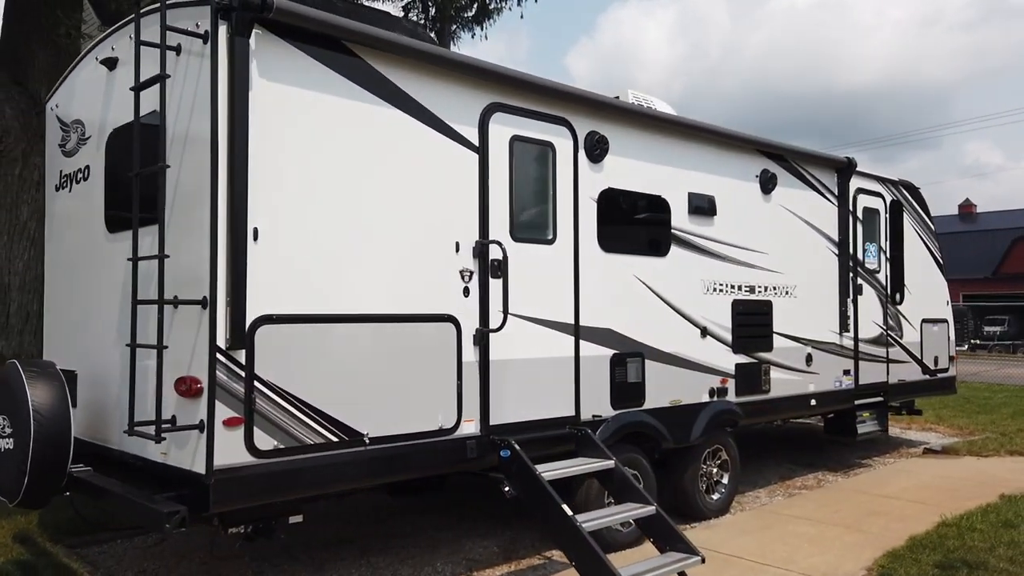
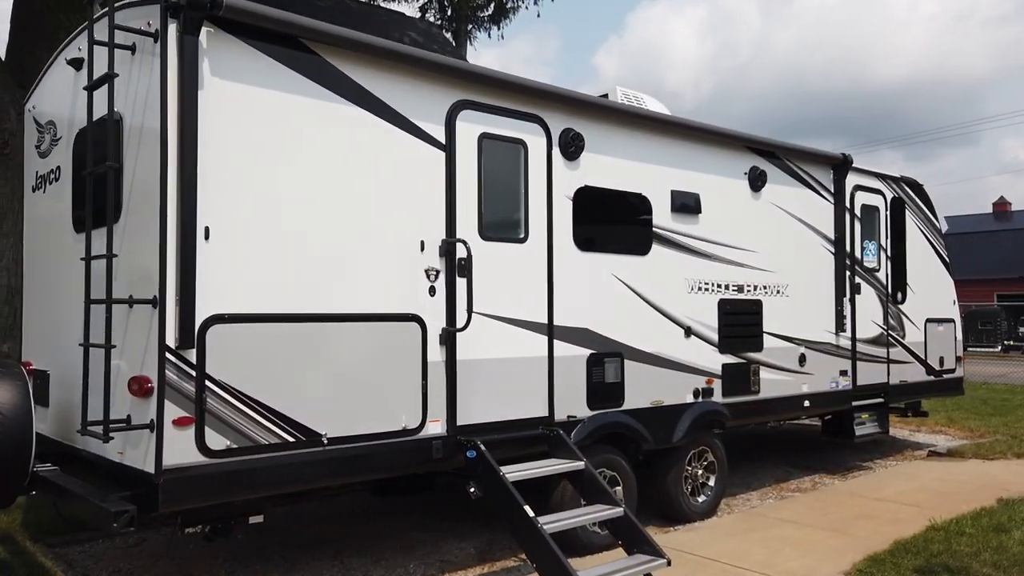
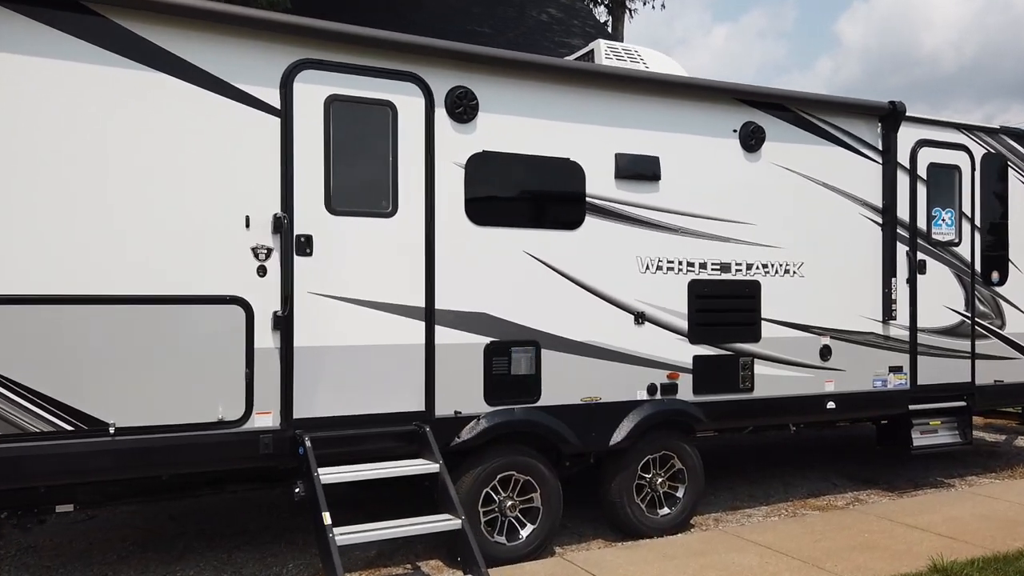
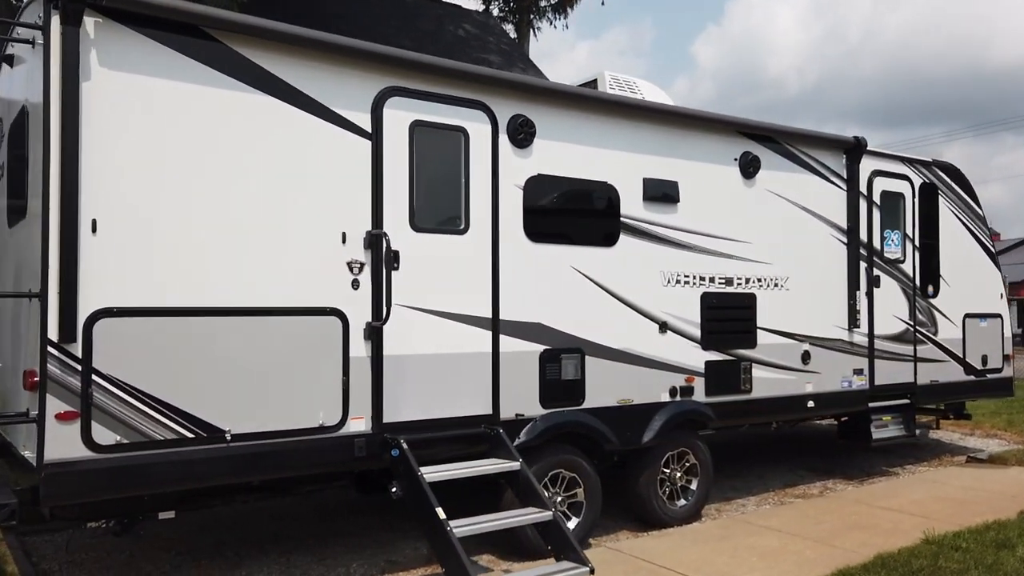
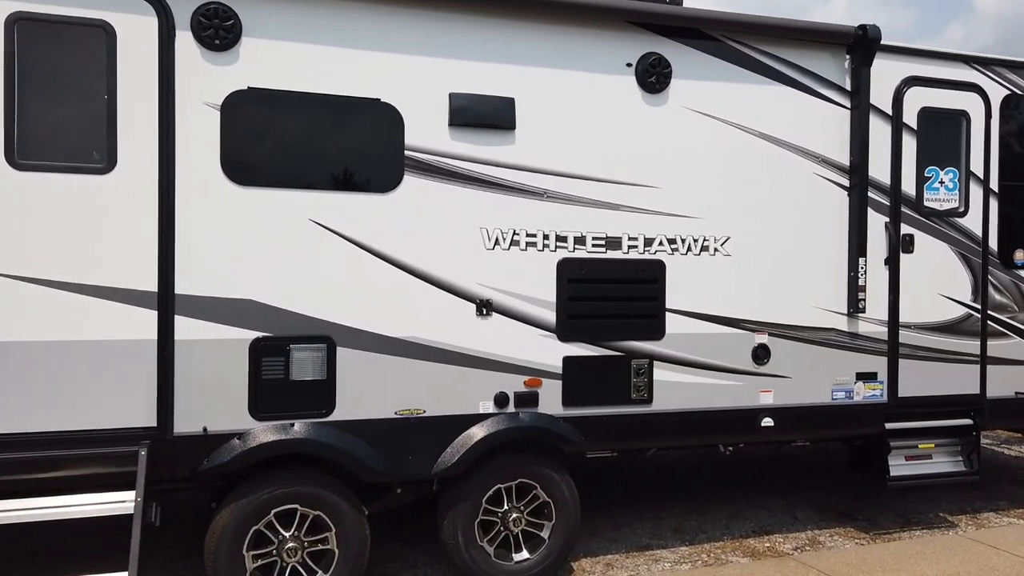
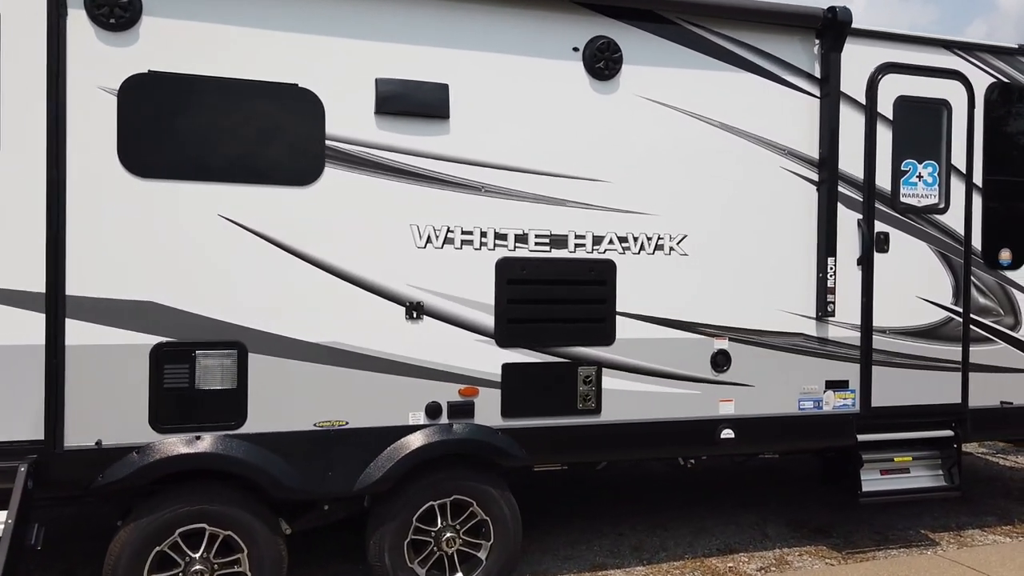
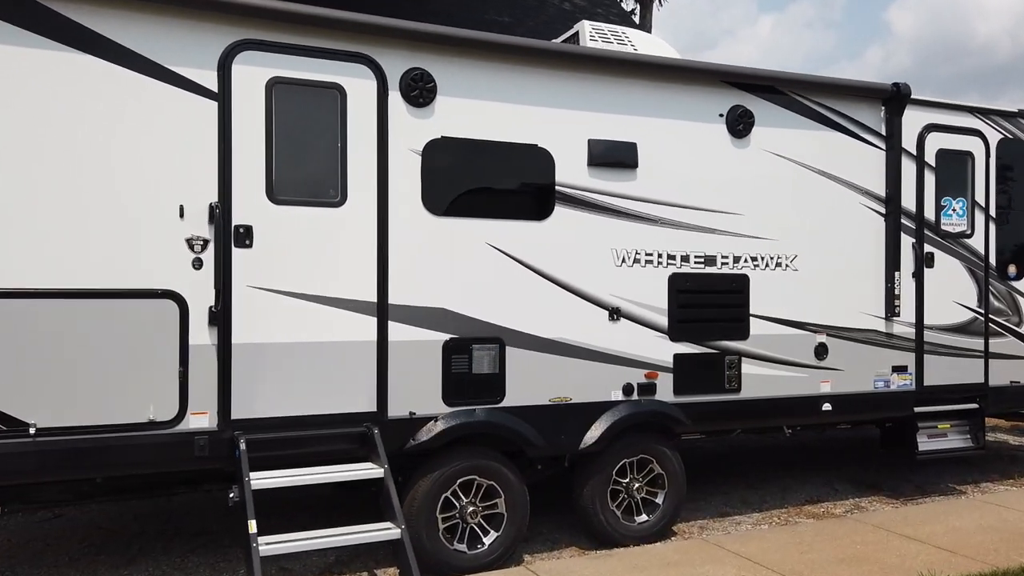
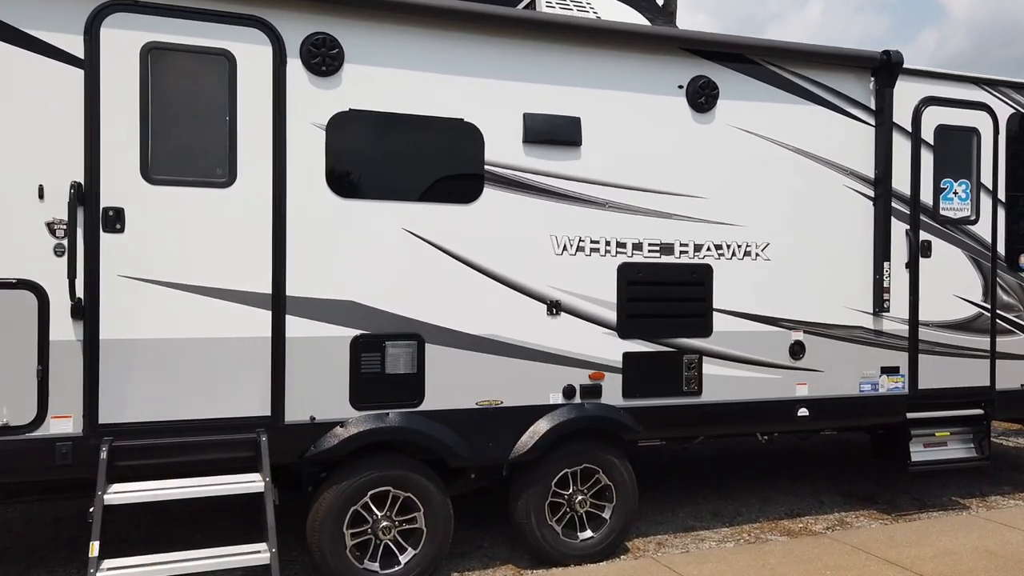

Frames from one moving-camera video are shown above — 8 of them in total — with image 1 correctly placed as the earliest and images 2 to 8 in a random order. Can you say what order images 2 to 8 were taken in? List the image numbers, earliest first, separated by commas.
2, 4, 3, 7, 8, 5, 6
